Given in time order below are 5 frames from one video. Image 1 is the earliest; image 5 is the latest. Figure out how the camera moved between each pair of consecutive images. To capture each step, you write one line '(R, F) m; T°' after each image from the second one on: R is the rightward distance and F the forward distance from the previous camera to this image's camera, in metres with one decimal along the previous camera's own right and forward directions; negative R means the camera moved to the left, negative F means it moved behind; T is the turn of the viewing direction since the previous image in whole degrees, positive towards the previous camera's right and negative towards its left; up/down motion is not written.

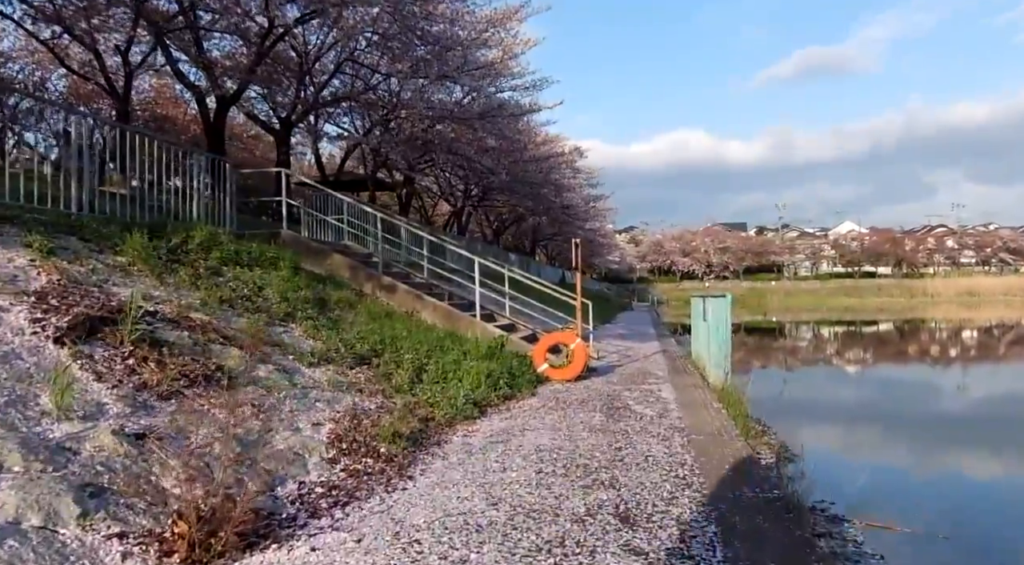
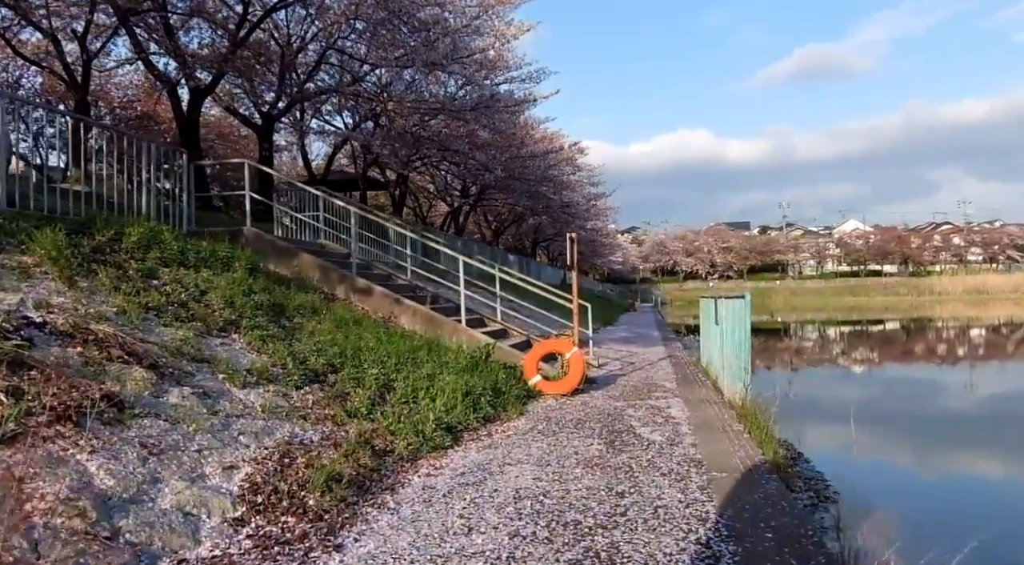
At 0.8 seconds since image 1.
(+0.2, +1.0) m; 0°
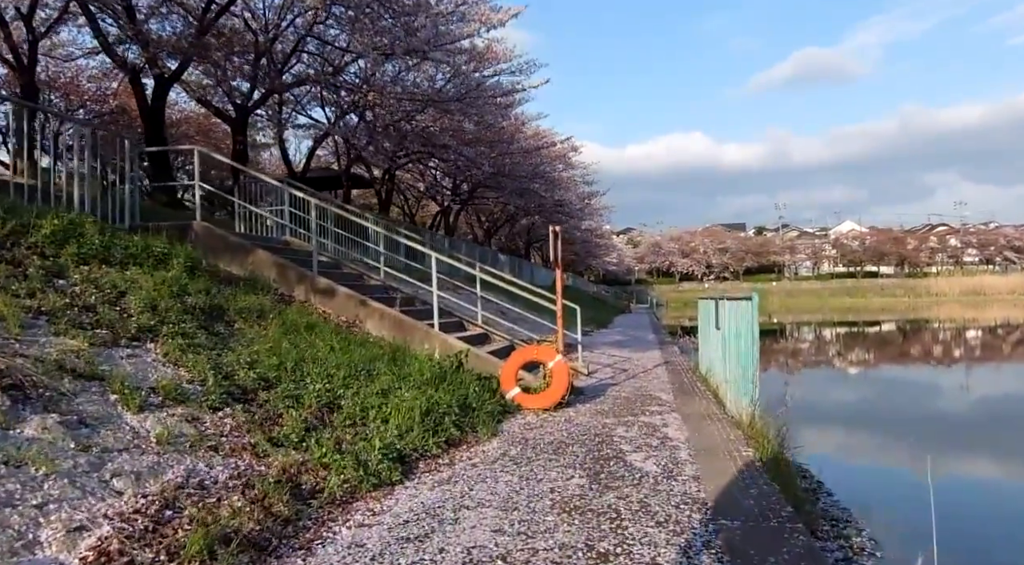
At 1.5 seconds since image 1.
(+0.2, +0.9) m; 0°
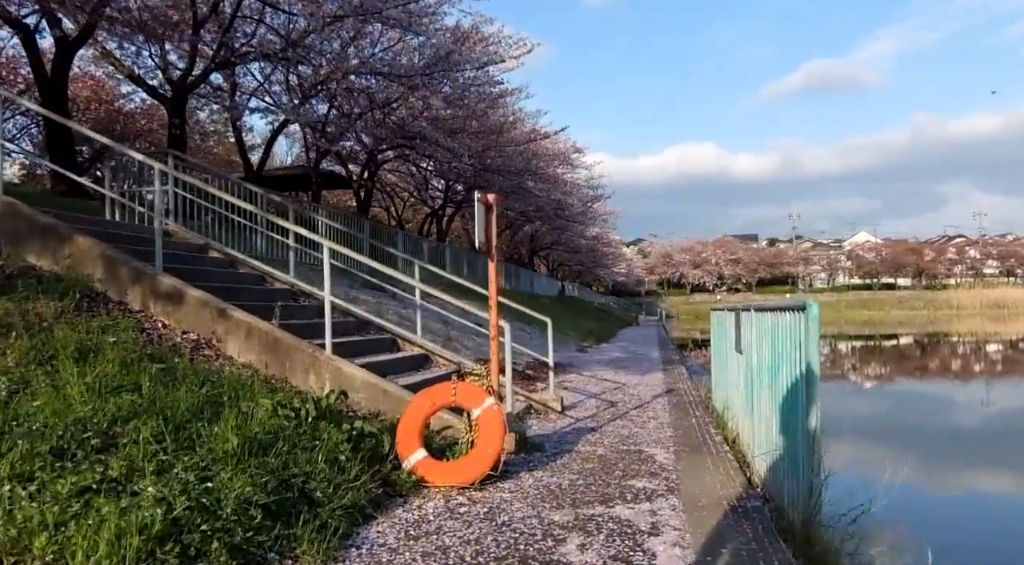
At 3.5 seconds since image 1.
(+0.7, +2.5) m; -1°
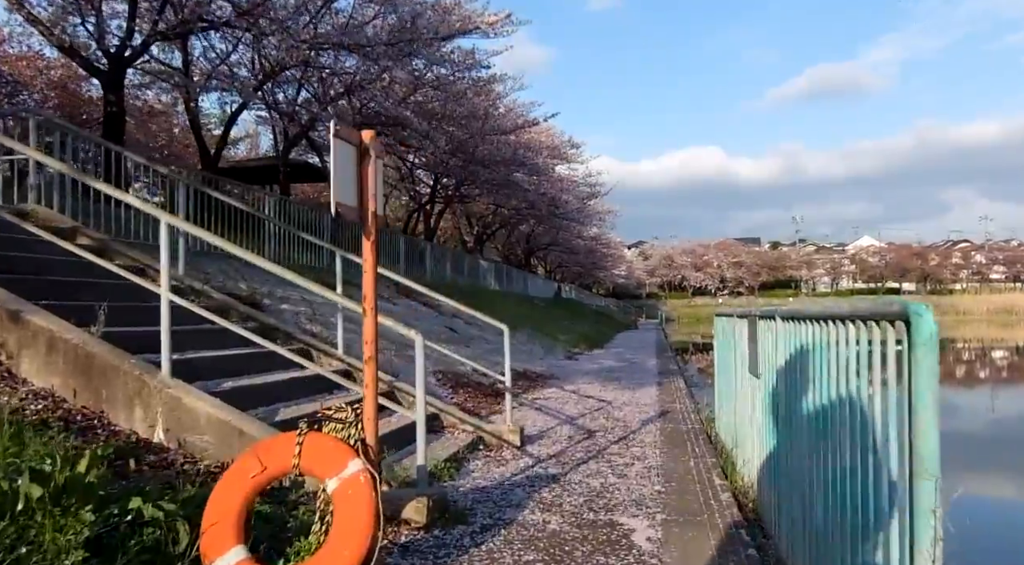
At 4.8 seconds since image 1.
(+0.5, +1.6) m; 0°
